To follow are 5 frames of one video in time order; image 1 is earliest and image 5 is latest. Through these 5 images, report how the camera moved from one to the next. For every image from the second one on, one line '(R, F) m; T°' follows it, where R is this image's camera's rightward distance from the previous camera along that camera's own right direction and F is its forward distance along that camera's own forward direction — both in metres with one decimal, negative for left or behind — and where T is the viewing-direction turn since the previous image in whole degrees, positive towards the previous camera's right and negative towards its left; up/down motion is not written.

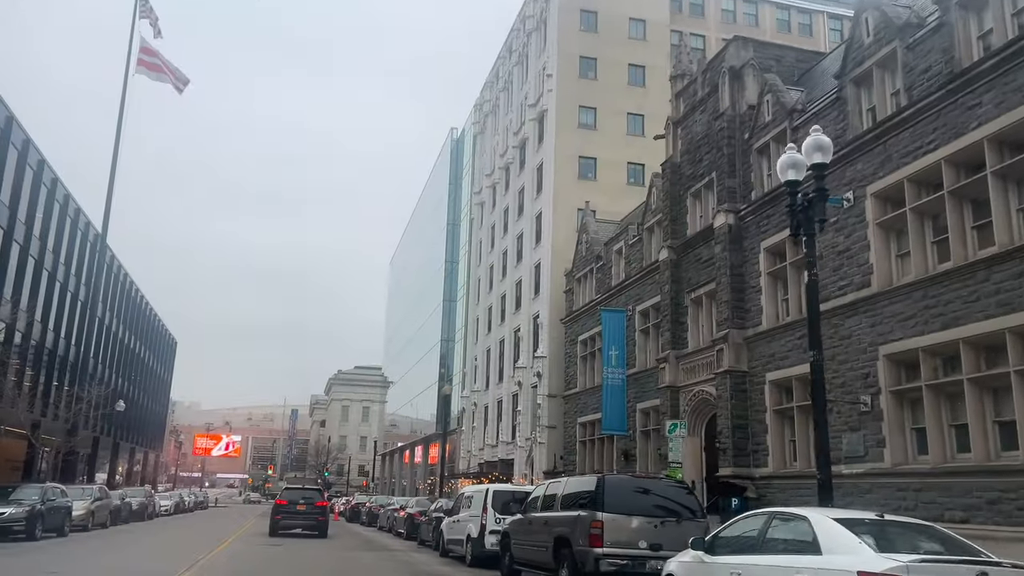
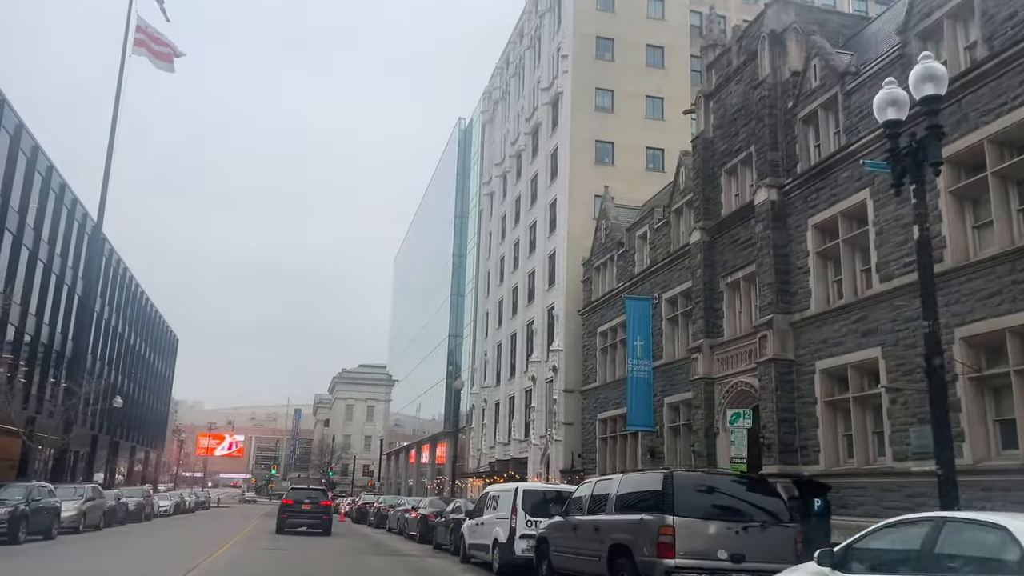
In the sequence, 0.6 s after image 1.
(-0.5, +1.7) m; 0°
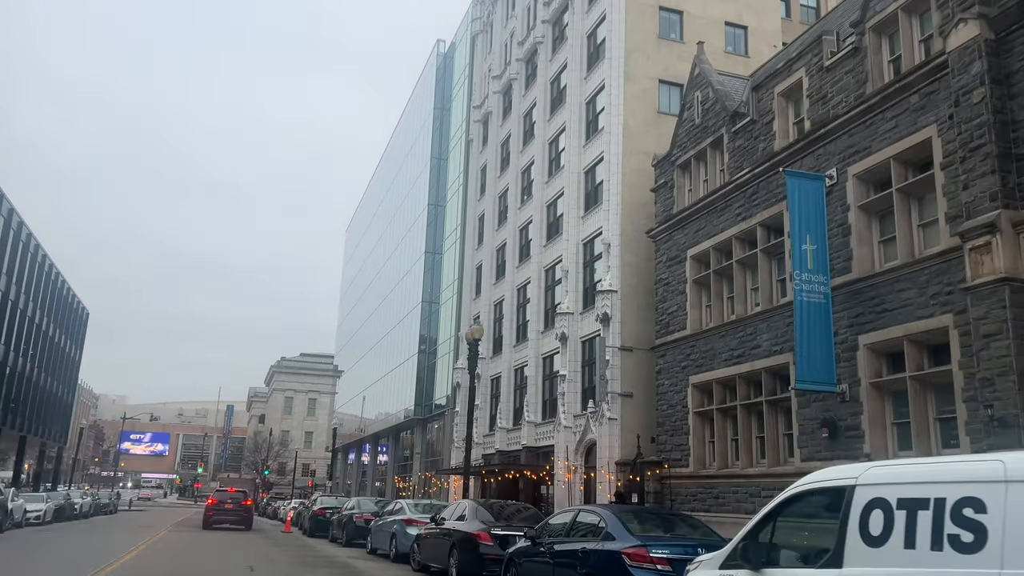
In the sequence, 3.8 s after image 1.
(-2.8, +11.0) m; +4°
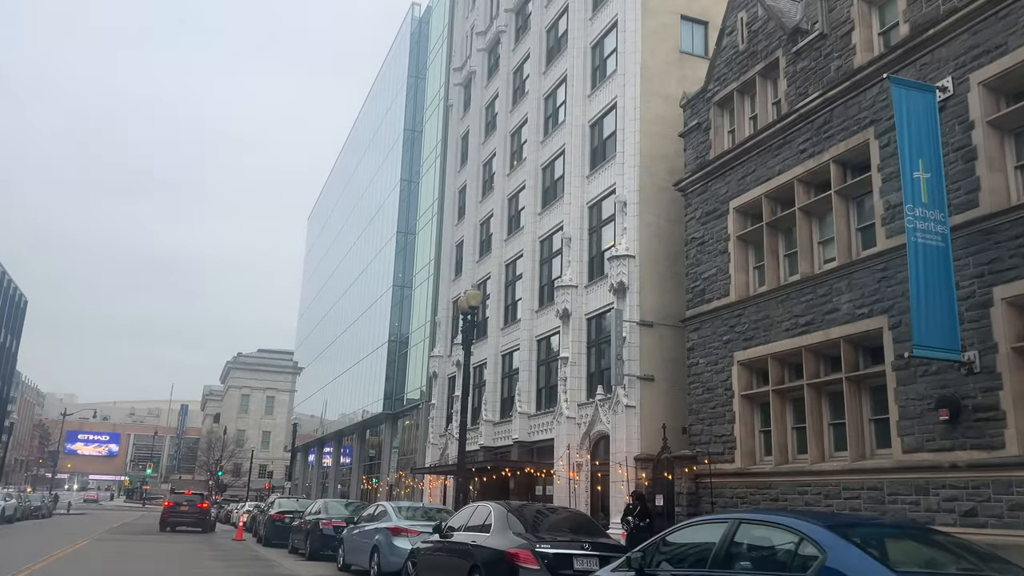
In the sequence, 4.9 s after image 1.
(-0.9, +3.9) m; +3°
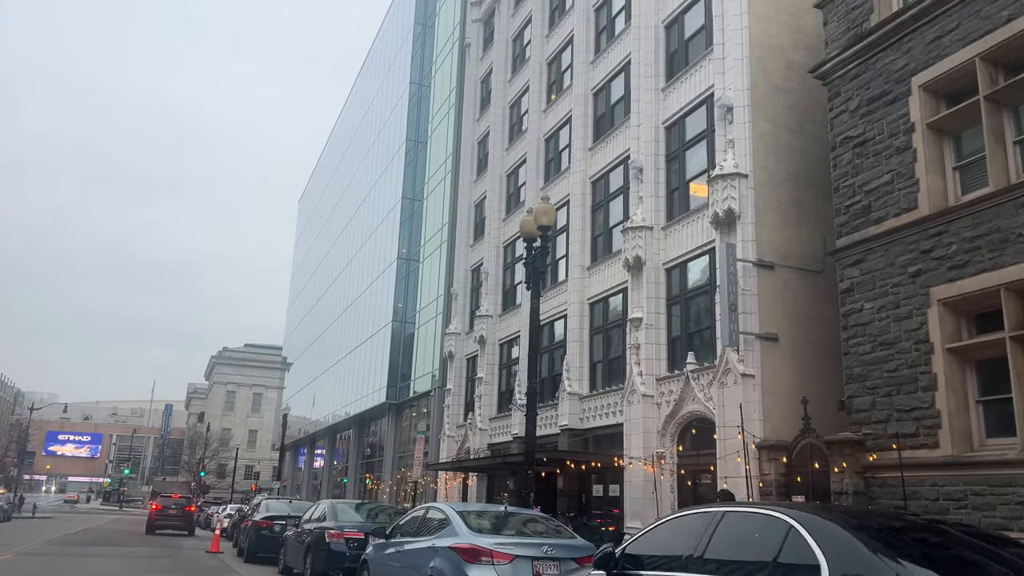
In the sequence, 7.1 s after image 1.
(-1.5, +5.4) m; +1°
